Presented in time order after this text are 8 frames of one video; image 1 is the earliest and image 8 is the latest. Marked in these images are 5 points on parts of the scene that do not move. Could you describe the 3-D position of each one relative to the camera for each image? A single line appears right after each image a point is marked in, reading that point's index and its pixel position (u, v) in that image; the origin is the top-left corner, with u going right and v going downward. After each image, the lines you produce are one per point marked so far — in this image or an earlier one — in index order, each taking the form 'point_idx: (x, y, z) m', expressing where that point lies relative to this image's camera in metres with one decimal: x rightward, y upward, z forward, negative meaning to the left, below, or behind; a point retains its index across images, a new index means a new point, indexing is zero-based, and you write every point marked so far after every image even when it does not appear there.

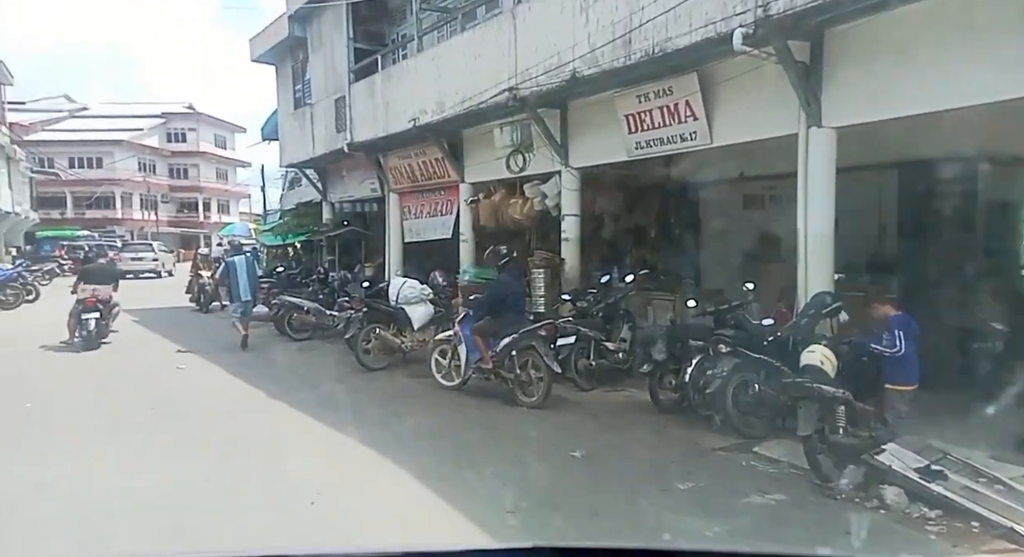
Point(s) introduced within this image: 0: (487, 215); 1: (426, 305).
0: (-0.4, +1.0, +9.8) m
1: (-1.1, -0.3, +7.6) m
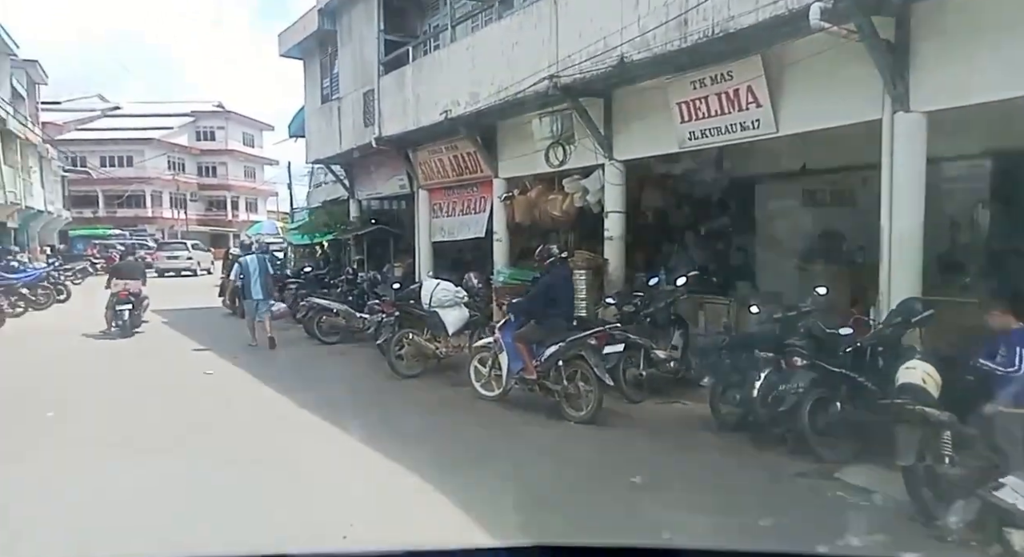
0: (+0.2, +1.0, +9.3) m
1: (-0.6, -0.3, +7.1) m
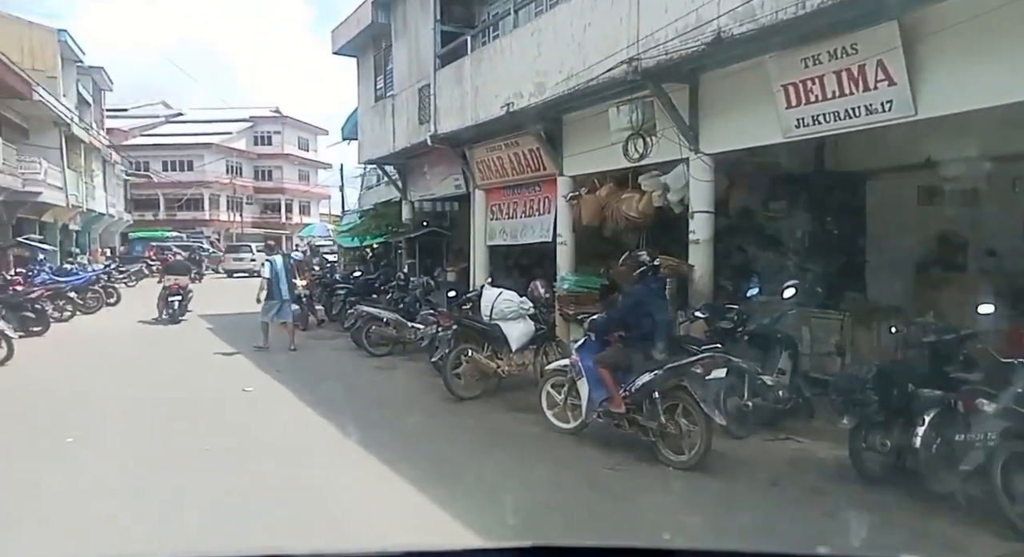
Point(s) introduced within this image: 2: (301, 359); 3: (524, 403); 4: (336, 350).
0: (+1.1, +0.9, +8.4) m
1: (+0.1, -0.4, +6.3) m
2: (-3.1, -1.1, +8.9) m
3: (+0.1, -1.2, +6.1) m
4: (-2.6, -1.1, +9.5) m
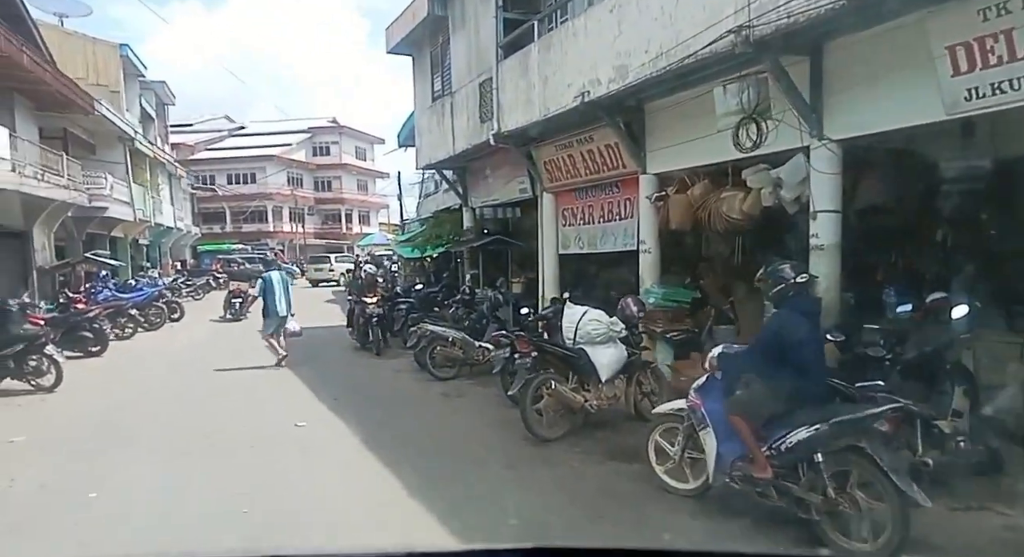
0: (+2.0, +0.7, +7.3) m
1: (+0.9, -0.6, +5.3) m
2: (-2.1, -1.3, +8.1) m
3: (+0.8, -1.3, +5.0) m
4: (-1.6, -1.3, +8.7) m
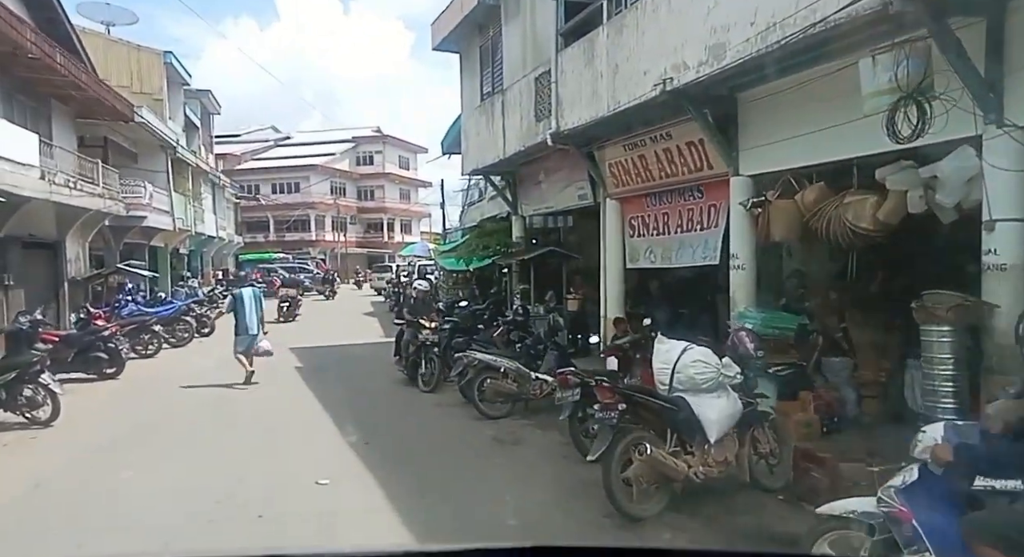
0: (+2.6, +0.5, +6.0) m
1: (+1.4, -0.7, +4.1) m
2: (-1.4, -1.5, +7.0) m
3: (+1.3, -1.5, +3.8) m
4: (-0.9, -1.5, +7.6) m
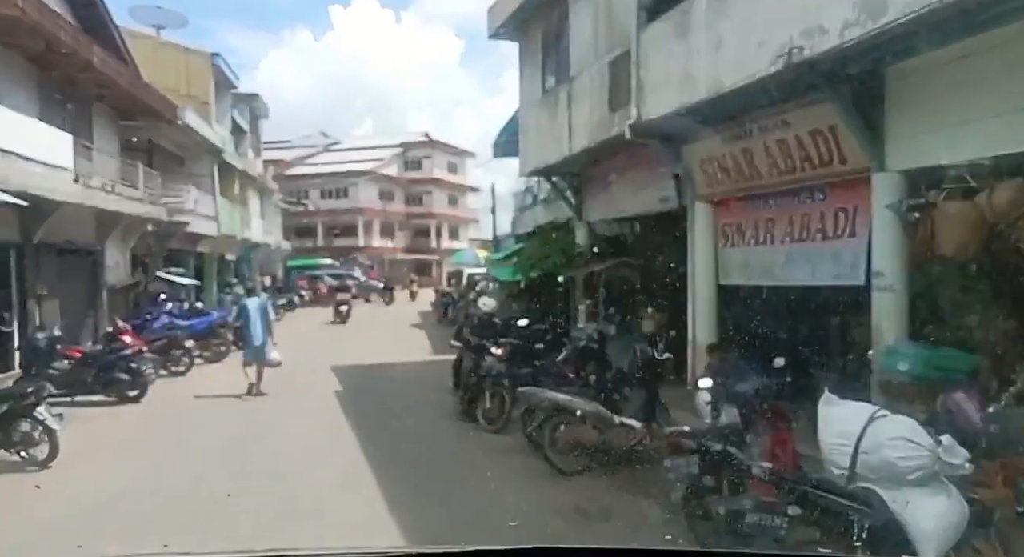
0: (+3.2, +0.3, +4.5) m
1: (+1.9, -0.9, +2.7) m
2: (-0.7, -1.7, +5.8) m
3: (+1.8, -1.7, +2.4) m
4: (-0.1, -1.7, +6.3) m
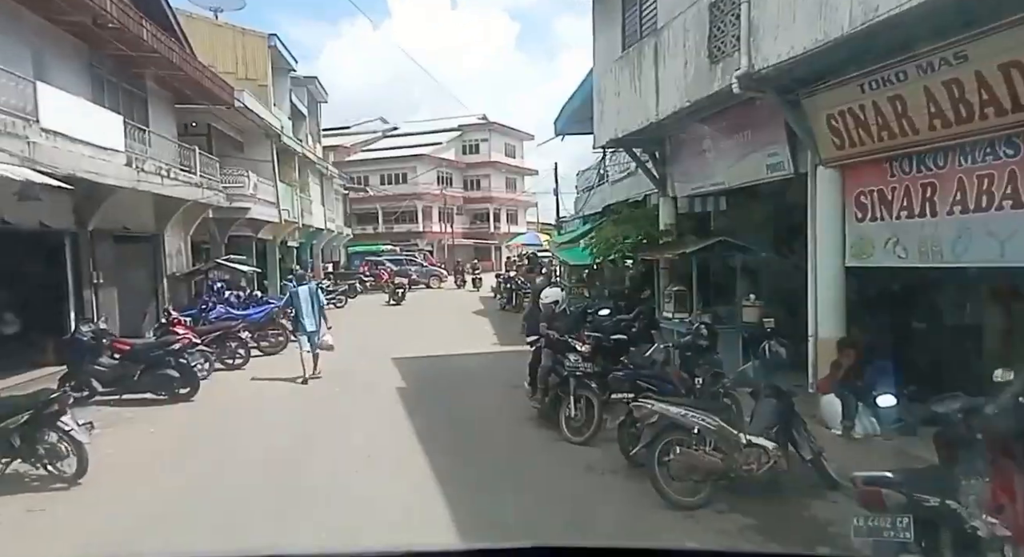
0: (+3.8, +0.4, +3.1) m
1: (+2.3, -0.9, +1.5) m
2: (+0.1, -1.6, +4.9) m
3: (+2.2, -1.6, +1.2) m
4: (+0.6, -1.5, +5.3) m
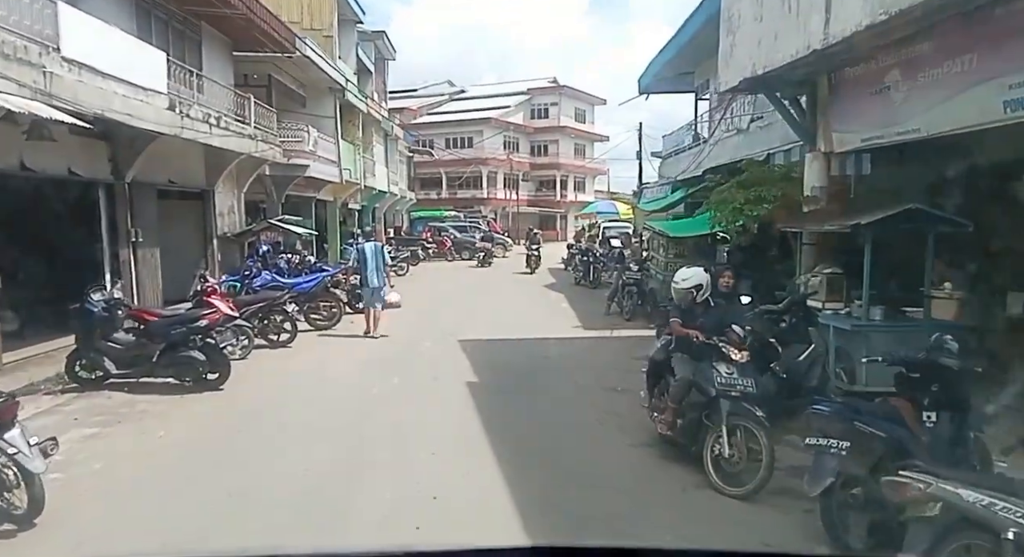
0: (+4.4, +0.3, +1.0) m
1: (+2.7, -1.0, -0.5) m
2: (+0.8, -1.5, +3.2) m
3: (+2.5, -1.7, -0.7) m
4: (+1.4, -1.4, +3.5) m
